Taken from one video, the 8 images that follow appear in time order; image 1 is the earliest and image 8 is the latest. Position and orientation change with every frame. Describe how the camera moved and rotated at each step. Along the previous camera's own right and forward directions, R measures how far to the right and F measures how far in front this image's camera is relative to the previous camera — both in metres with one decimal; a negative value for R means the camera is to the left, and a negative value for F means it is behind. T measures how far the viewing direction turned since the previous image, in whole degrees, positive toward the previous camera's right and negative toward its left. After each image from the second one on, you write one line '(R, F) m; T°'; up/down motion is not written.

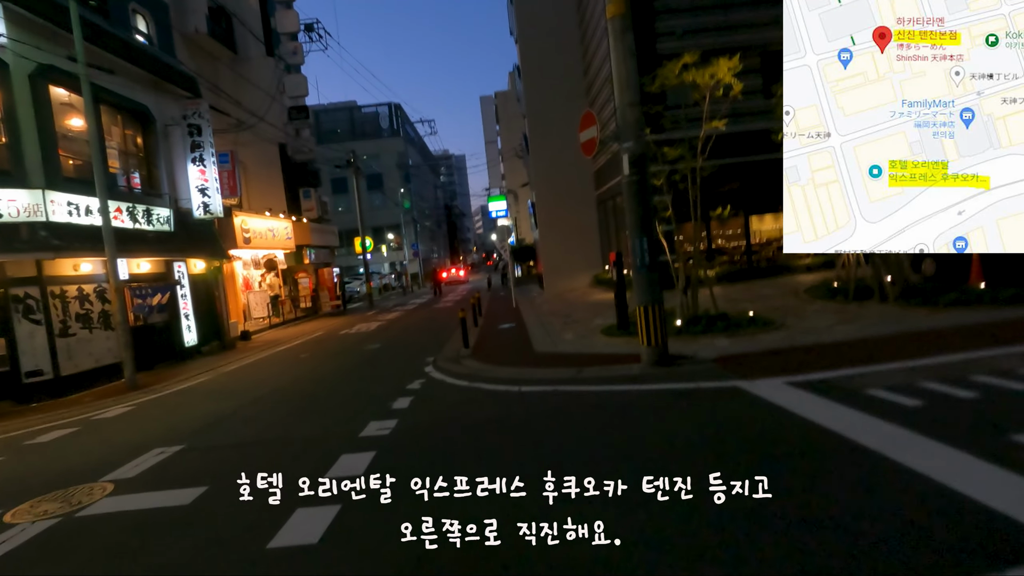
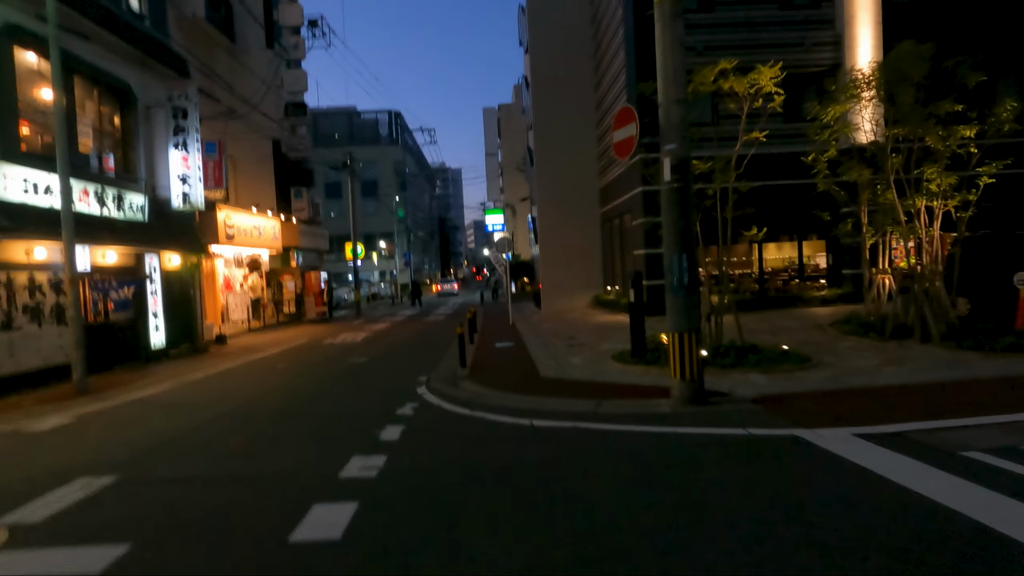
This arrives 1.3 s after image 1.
(-0.5, +1.5) m; +1°
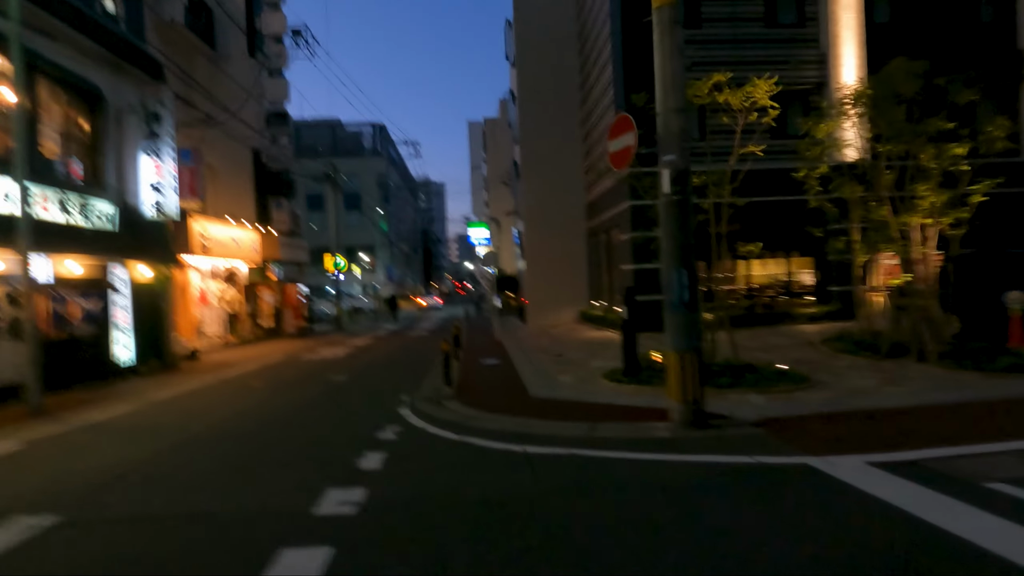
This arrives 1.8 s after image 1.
(-0.1, +0.5) m; +2°
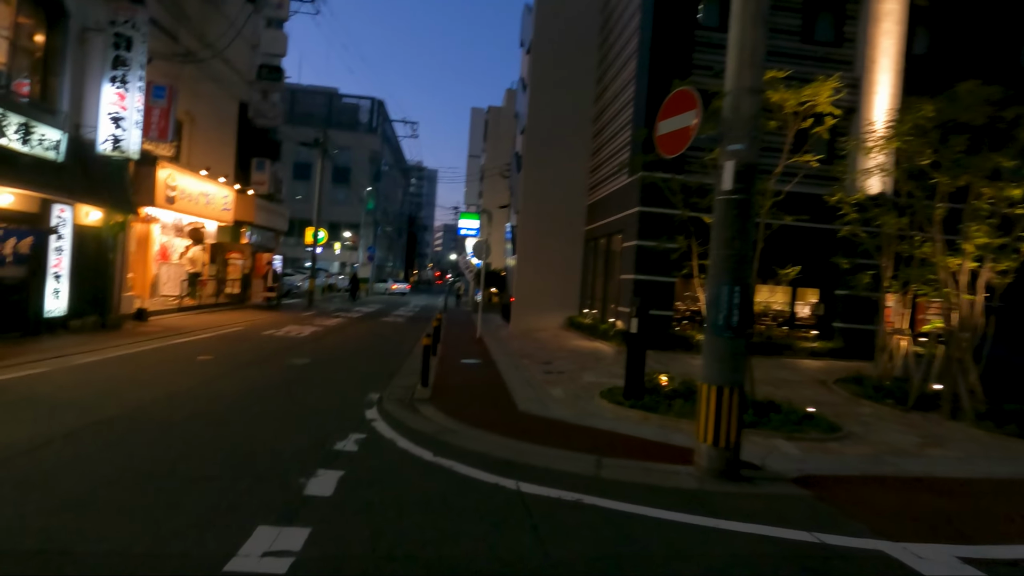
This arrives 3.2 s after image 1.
(-0.4, +1.7) m; +2°
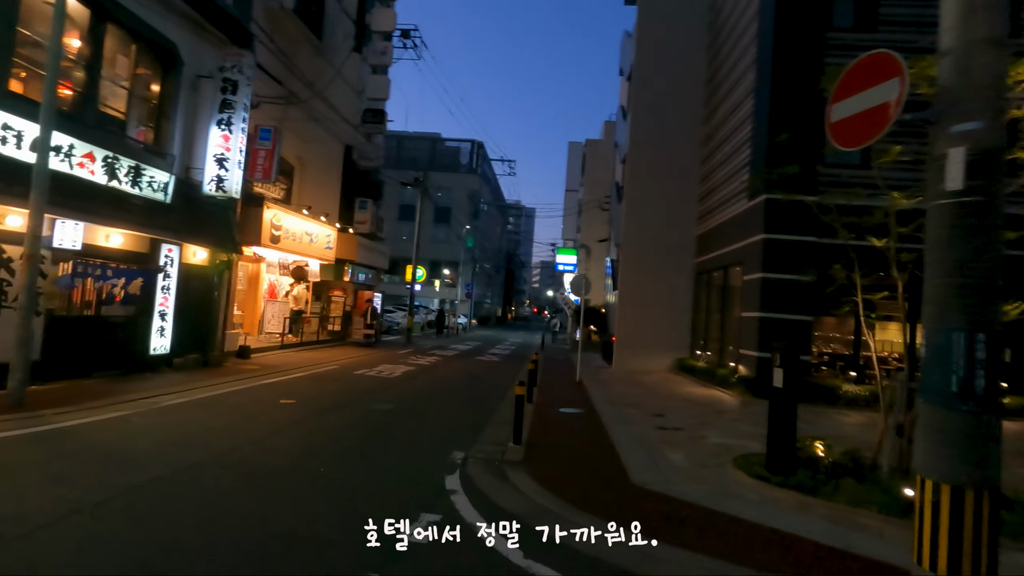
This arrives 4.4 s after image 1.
(-0.2, +1.7) m; -10°
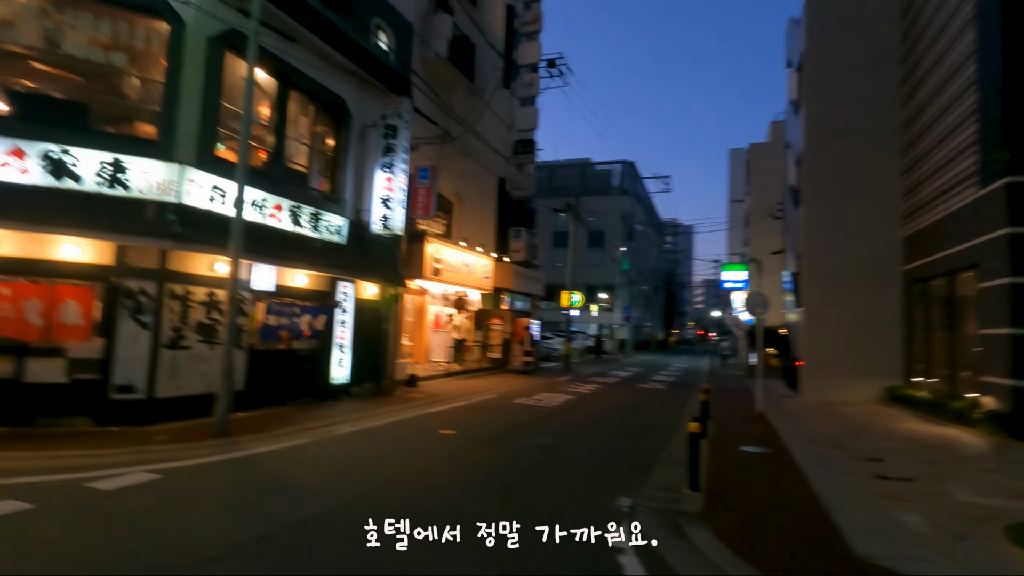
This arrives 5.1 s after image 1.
(-0.1, +0.9) m; -17°
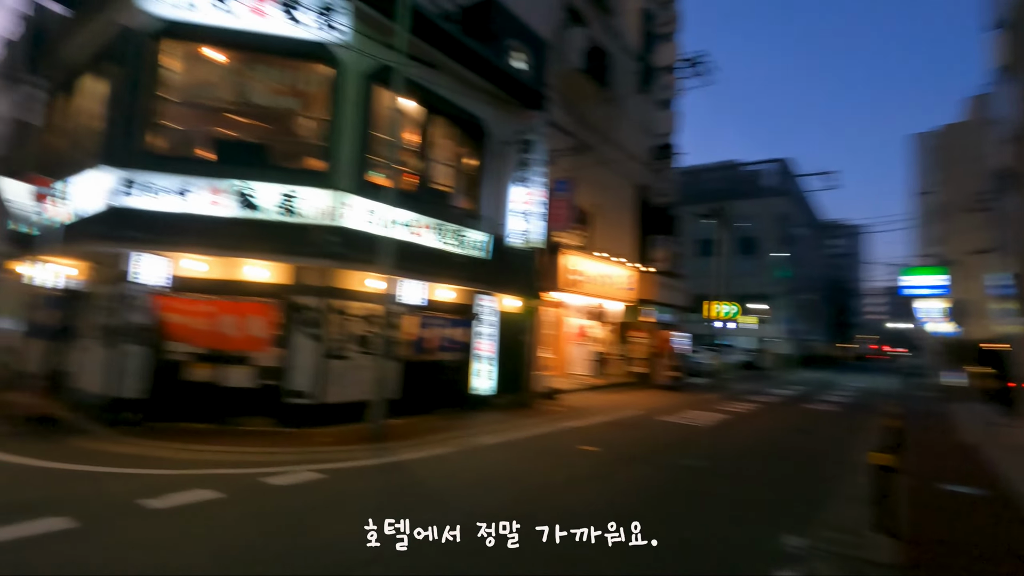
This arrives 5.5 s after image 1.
(0.0, +0.3) m; -15°
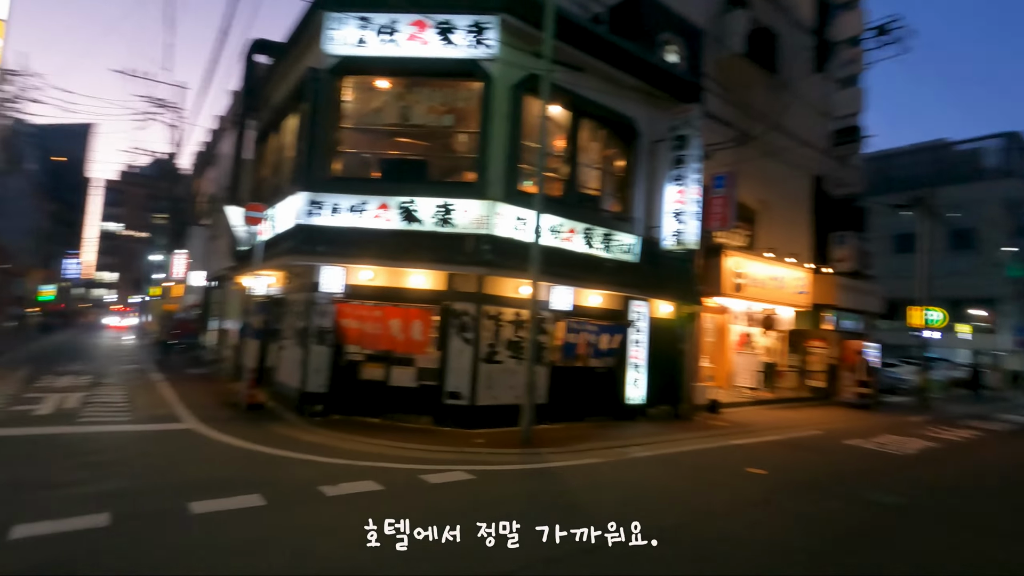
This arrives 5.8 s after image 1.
(+0.1, +0.3) m; -16°
